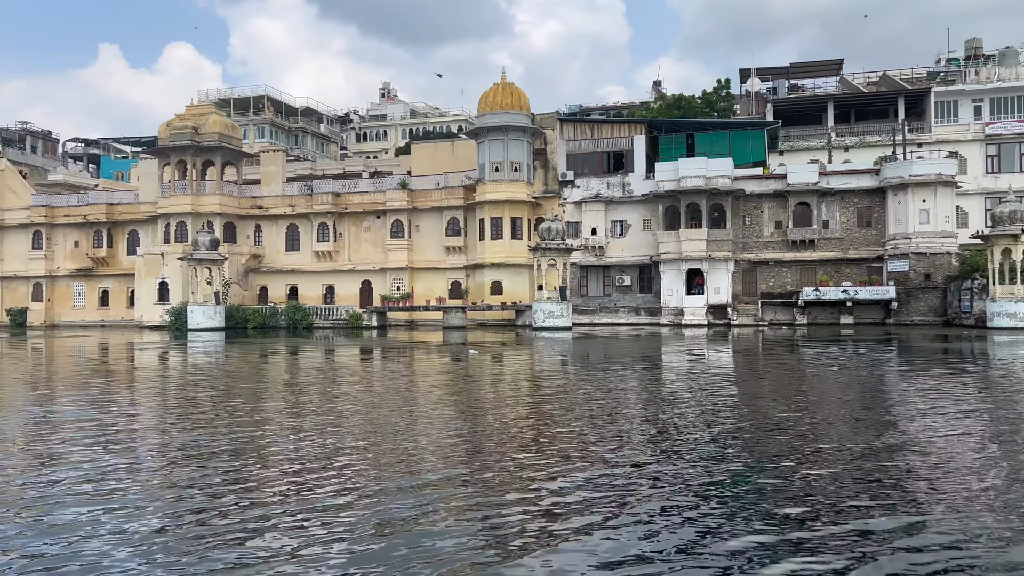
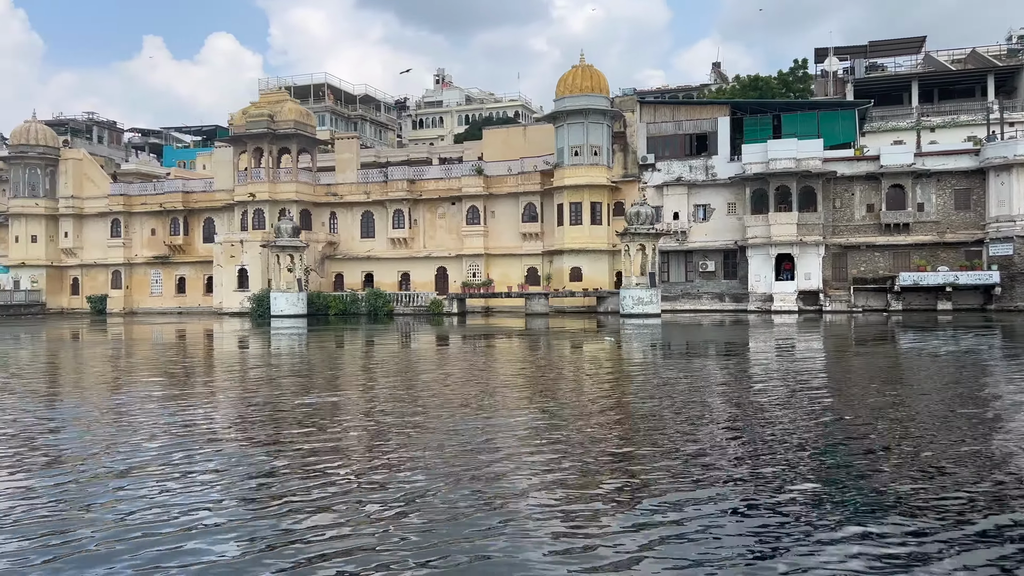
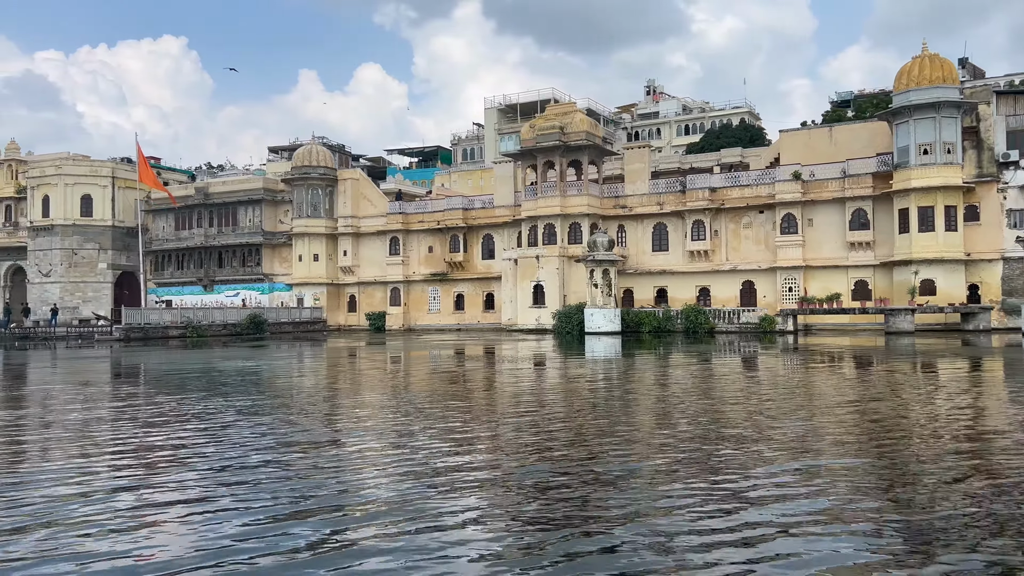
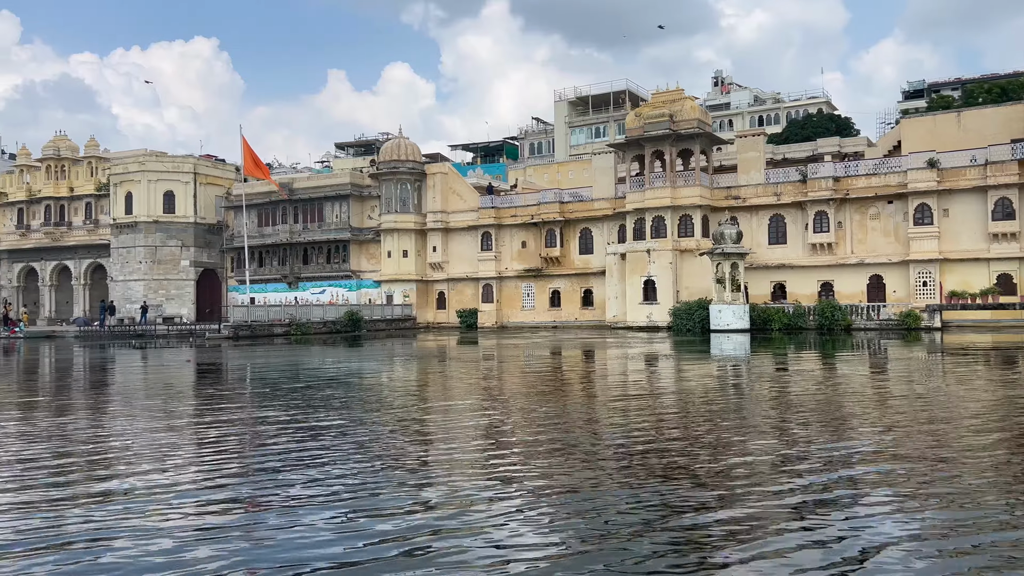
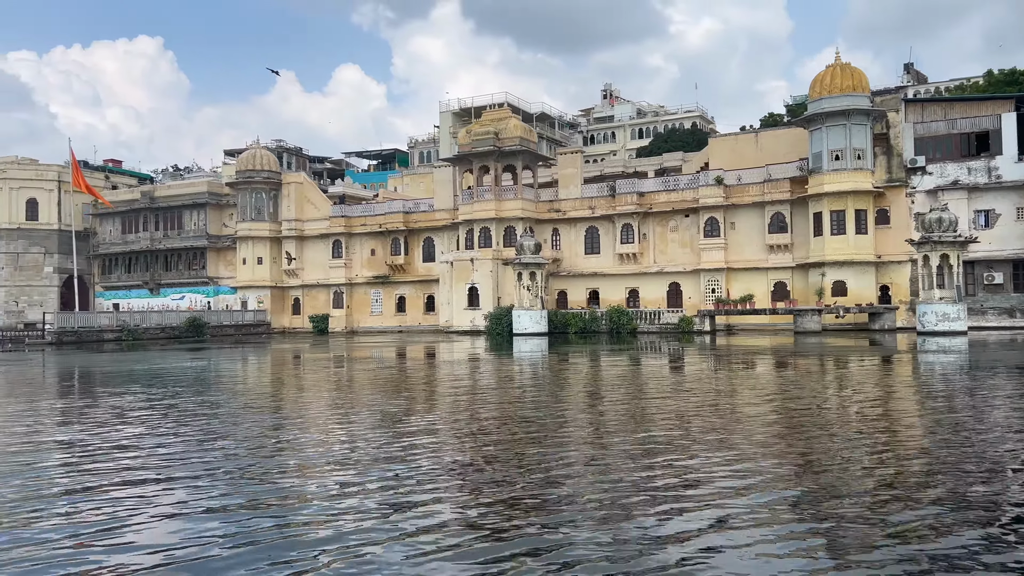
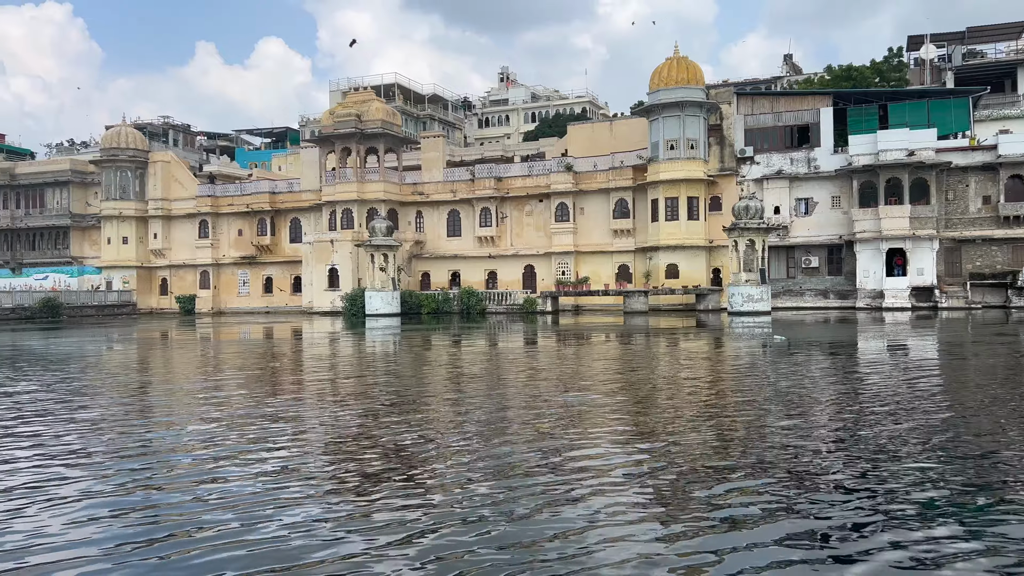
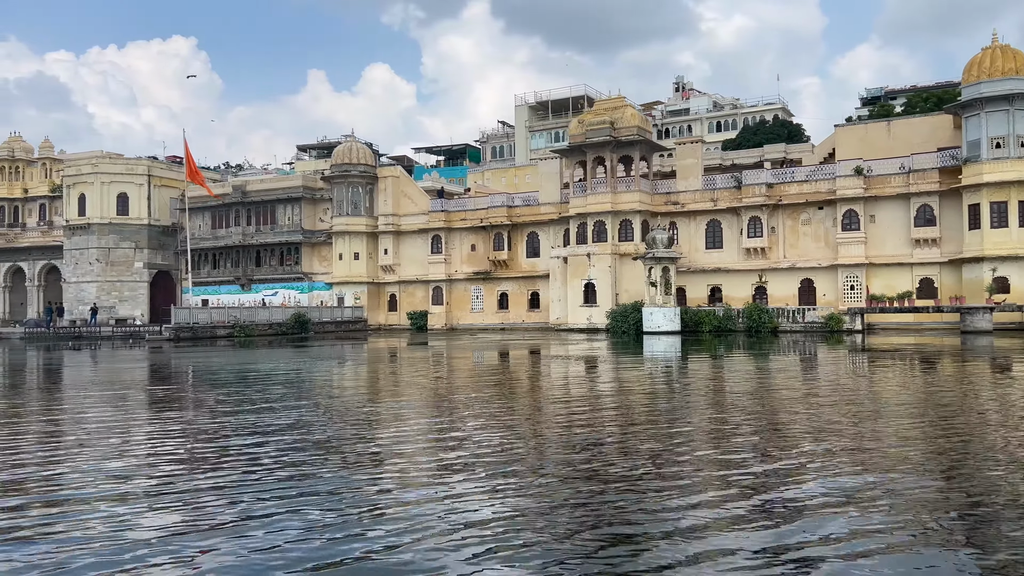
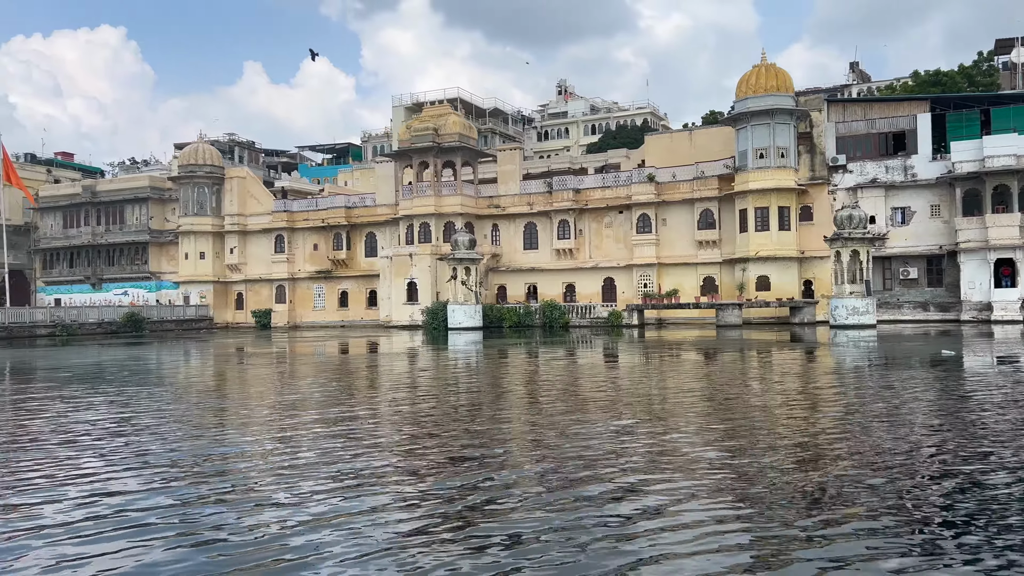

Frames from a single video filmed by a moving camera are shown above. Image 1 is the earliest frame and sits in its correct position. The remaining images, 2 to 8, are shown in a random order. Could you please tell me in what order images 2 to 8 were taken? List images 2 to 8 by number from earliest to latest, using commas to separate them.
2, 6, 8, 5, 3, 7, 4
